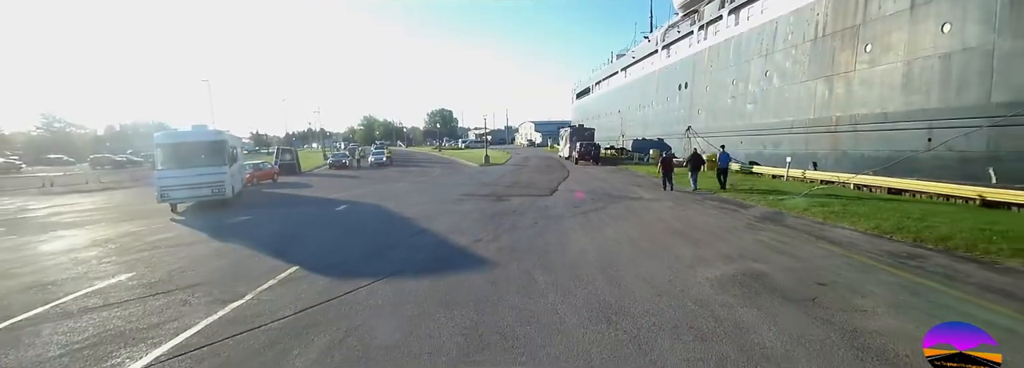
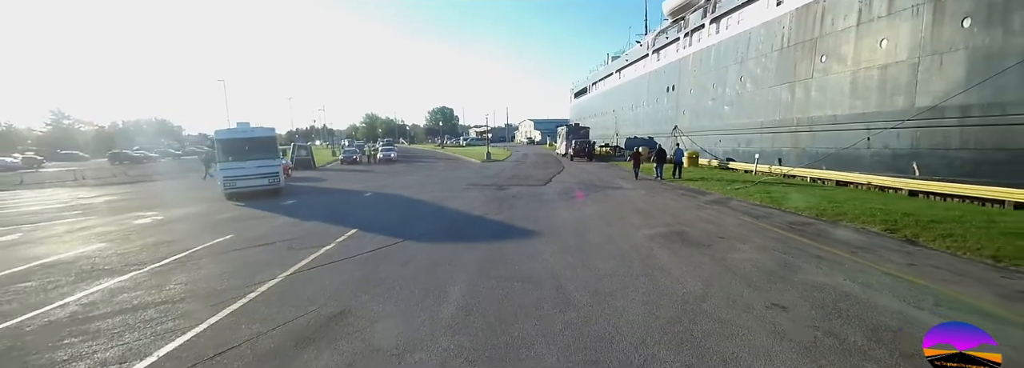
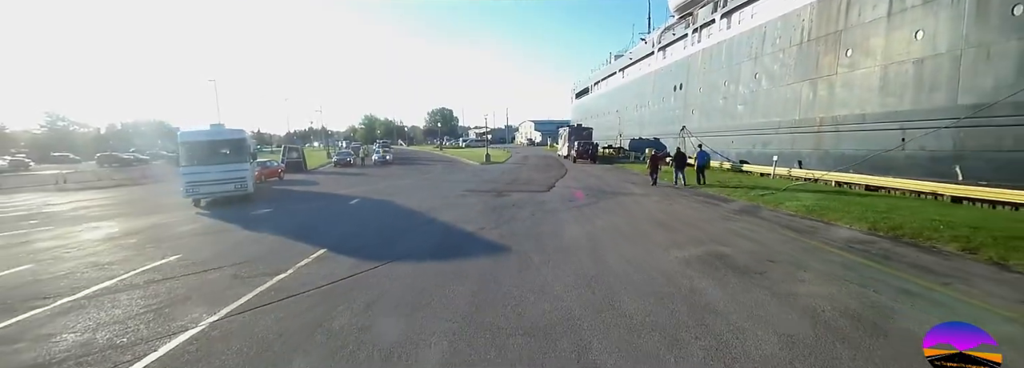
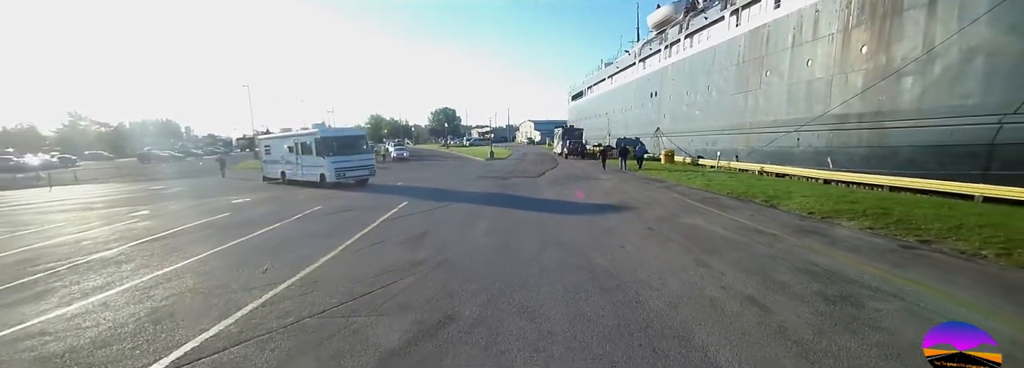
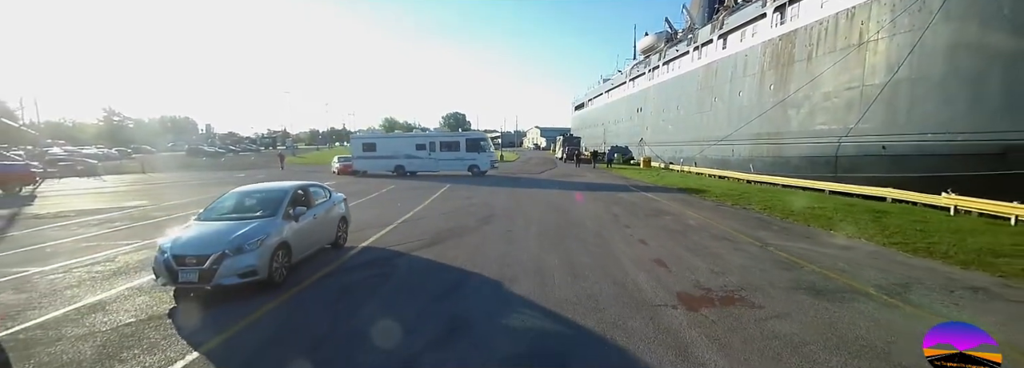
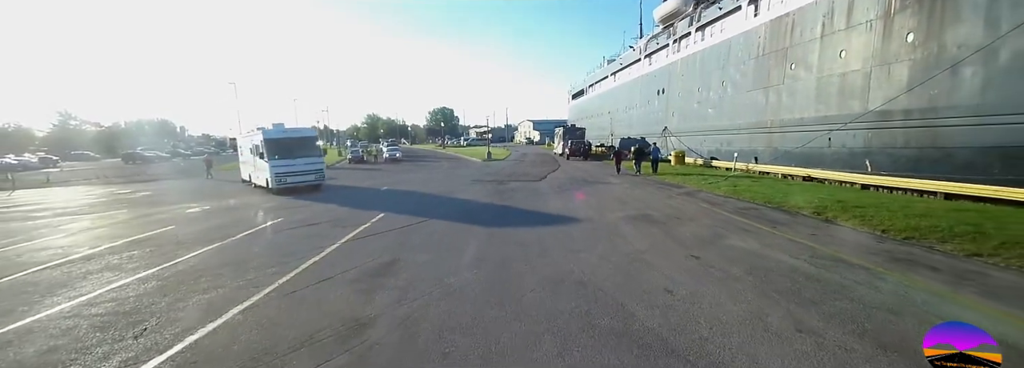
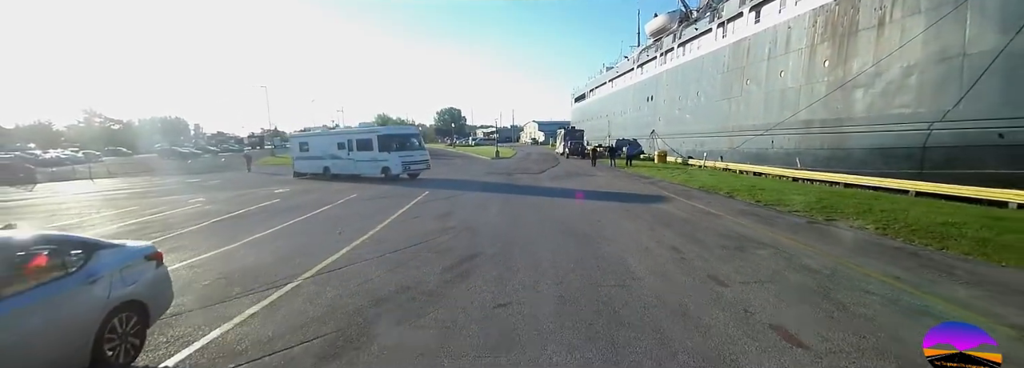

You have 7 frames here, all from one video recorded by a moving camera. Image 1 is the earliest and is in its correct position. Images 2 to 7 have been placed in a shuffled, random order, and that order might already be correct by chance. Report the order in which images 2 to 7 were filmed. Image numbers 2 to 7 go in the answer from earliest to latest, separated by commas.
3, 2, 6, 4, 7, 5
